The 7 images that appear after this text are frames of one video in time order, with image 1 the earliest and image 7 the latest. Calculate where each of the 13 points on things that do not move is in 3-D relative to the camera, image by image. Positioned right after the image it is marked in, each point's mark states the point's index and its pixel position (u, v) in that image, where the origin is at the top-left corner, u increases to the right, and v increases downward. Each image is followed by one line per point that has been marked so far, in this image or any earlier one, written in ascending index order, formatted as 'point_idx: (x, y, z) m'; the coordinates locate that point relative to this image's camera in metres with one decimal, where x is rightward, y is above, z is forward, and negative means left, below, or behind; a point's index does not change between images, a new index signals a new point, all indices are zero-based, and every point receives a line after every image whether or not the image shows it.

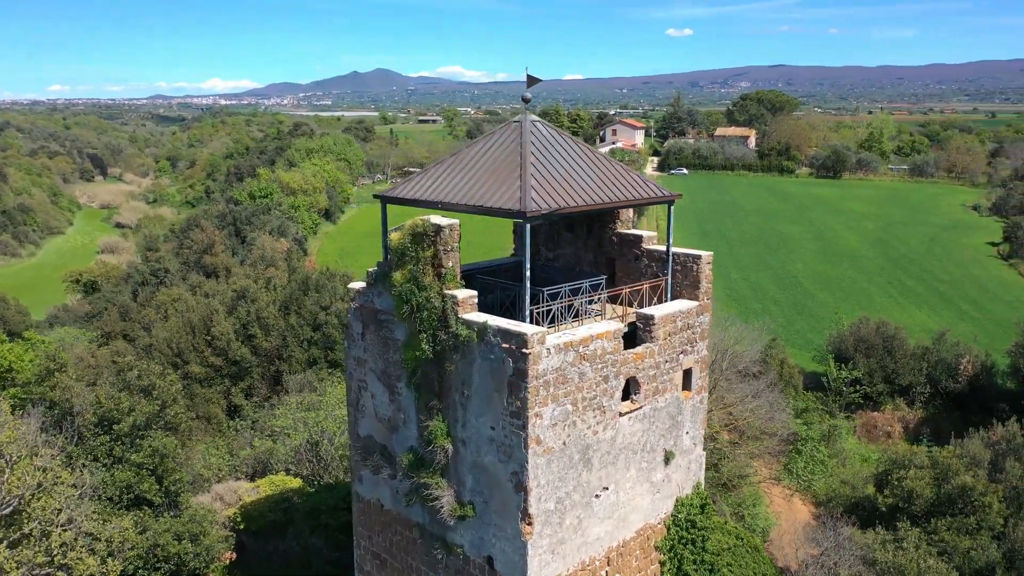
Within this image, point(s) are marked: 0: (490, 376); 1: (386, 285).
0: (-0.3, -1.0, +9.2) m
1: (-1.6, 0.0, +10.4) m
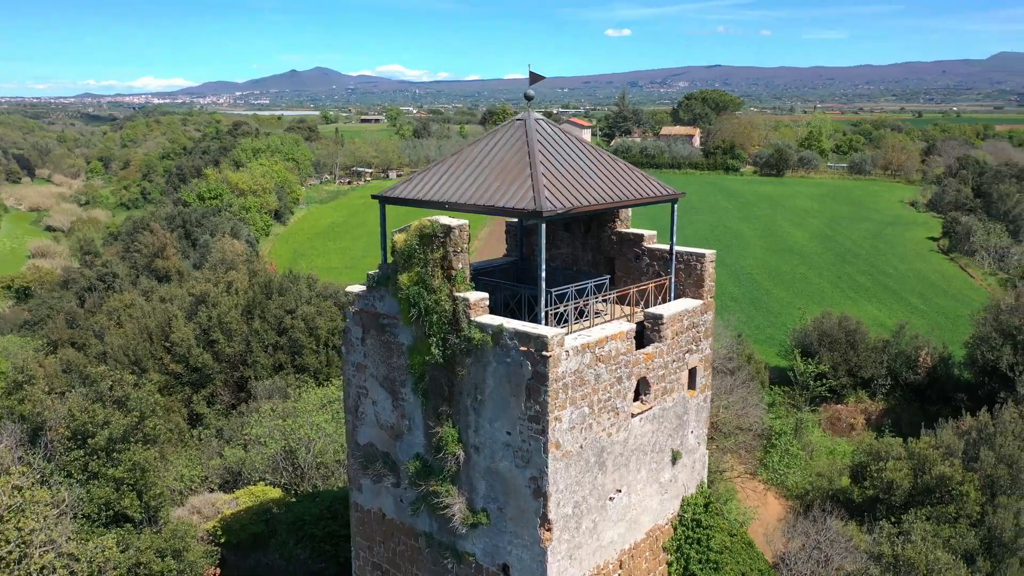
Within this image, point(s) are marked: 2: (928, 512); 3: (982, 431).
0: (-0.1, -1.0, +9.0) m
1: (-1.5, 0.0, +10.1) m
2: (+8.3, -4.5, +16.0) m
3: (+10.4, -3.1, +17.6) m
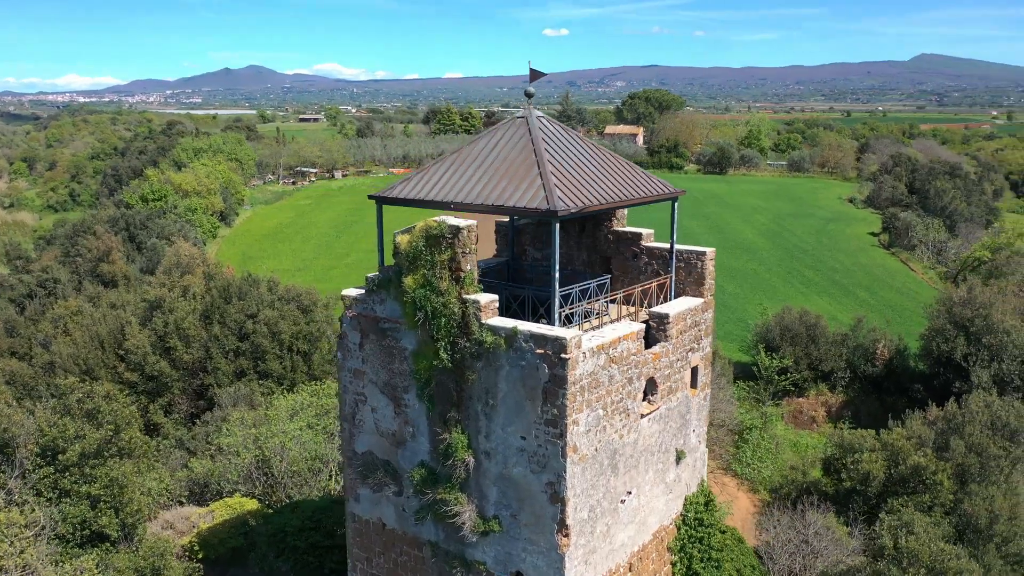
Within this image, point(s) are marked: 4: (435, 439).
0: (+0.1, -1.0, +8.8) m
1: (-1.5, 0.0, +9.8) m
2: (+8.0, -4.3, +16.4) m
3: (+9.9, -3.0, +18.1) m
4: (-0.9, -1.8, +9.8) m
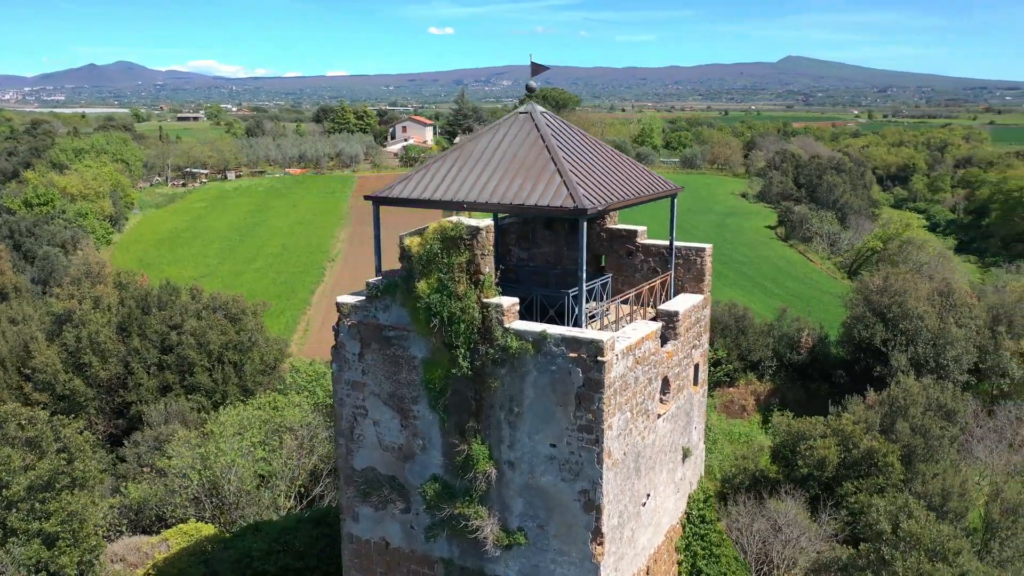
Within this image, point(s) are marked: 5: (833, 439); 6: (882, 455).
0: (+0.4, -1.1, +8.5) m
1: (-1.3, -0.1, +9.2) m
2: (+7.3, -4.1, +17.0) m
3: (+9.0, -2.7, +19.0) m
4: (-0.7, -1.9, +9.3) m
5: (+7.2, -3.4, +18.1) m
6: (+7.9, -3.6, +17.1) m
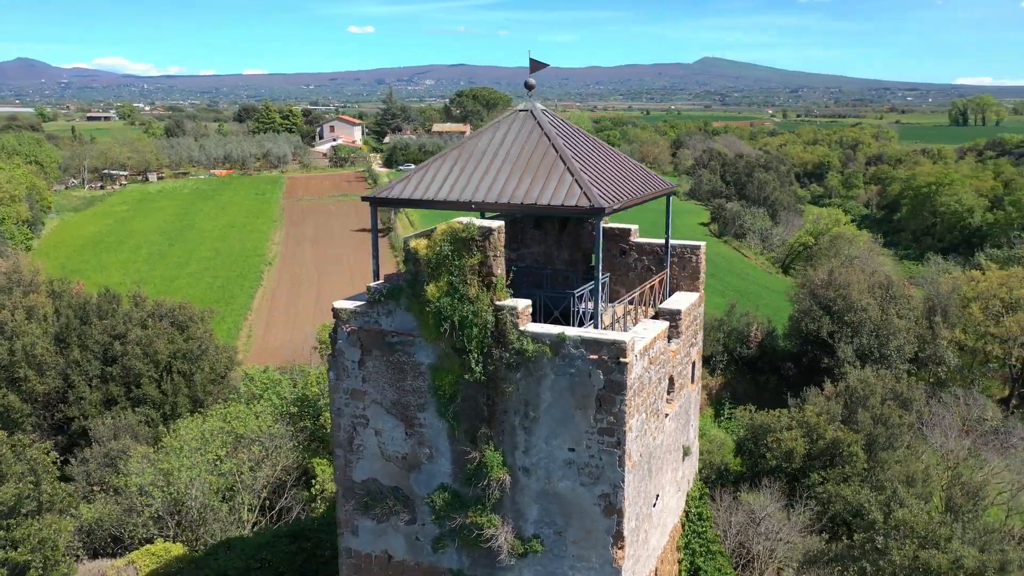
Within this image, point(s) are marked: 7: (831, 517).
0: (+0.6, -1.1, +8.3) m
1: (-1.2, -0.1, +8.9) m
2: (+6.8, -4.0, +17.4) m
3: (+8.2, -2.6, +19.5) m
4: (-0.6, -1.9, +9.0) m
5: (+6.6, -3.3, +18.5) m
6: (+7.3, -3.4, +17.6) m
7: (+6.6, -4.7, +16.5) m
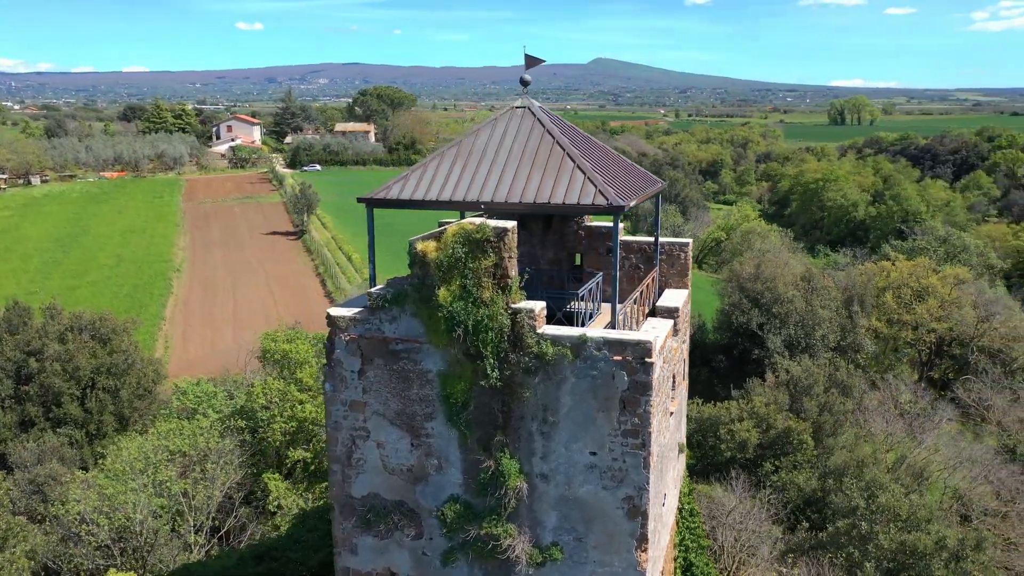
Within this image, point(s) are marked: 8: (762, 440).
0: (+0.8, -1.1, +8.1) m
1: (-1.1, -0.2, +8.5) m
2: (+5.9, -3.9, +17.9) m
3: (+7.1, -2.4, +20.2) m
4: (-0.4, -1.9, +8.7) m
5: (+5.6, -3.1, +18.9) m
6: (+6.4, -3.3, +18.1) m
7: (+5.9, -4.6, +17.0) m
8: (+5.7, -3.5, +18.5) m
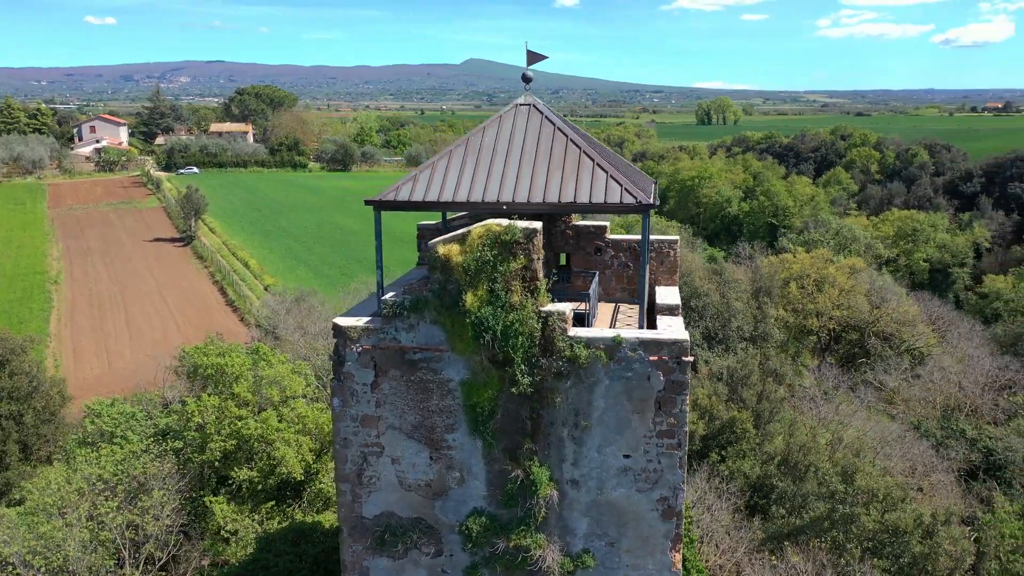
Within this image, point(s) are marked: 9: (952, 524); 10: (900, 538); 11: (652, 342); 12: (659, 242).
0: (+1.1, -1.1, +8.0) m
1: (-0.8, -0.3, +8.1) m
2: (+4.9, -3.8, +18.4) m
3: (+5.6, -2.2, +20.8) m
4: (-0.2, -2.0, +8.4) m
5: (+4.3, -3.0, +19.4) m
6: (+5.3, -3.1, +18.7) m
7: (+5.0, -4.4, +17.5) m
8: (+4.6, -3.4, +19.0) m
9: (+7.3, -4.0, +13.7) m
10: (+6.4, -4.2, +13.6) m
11: (+1.4, -0.5, +7.8) m
12: (+2.0, +0.6, +10.9) m
